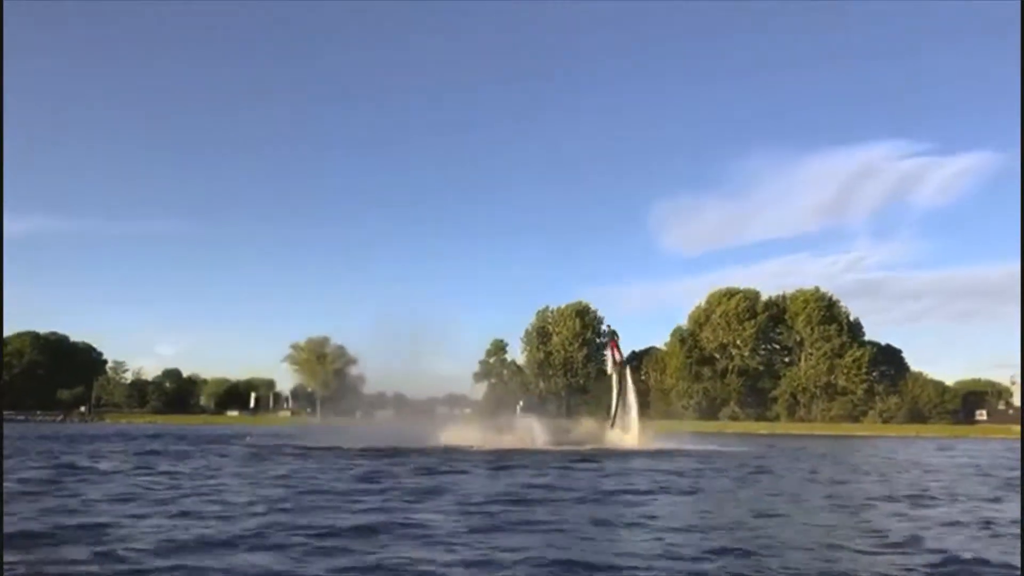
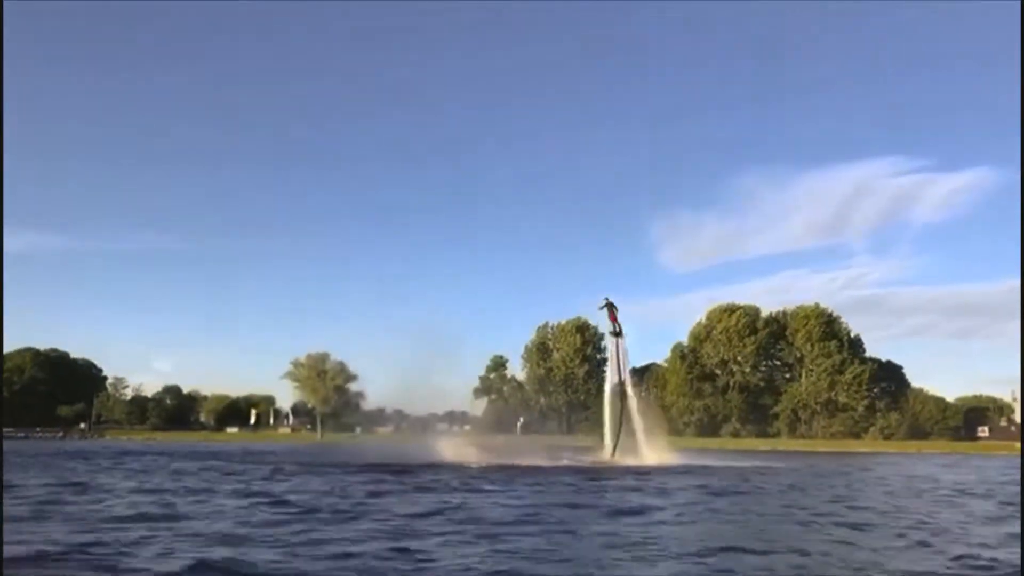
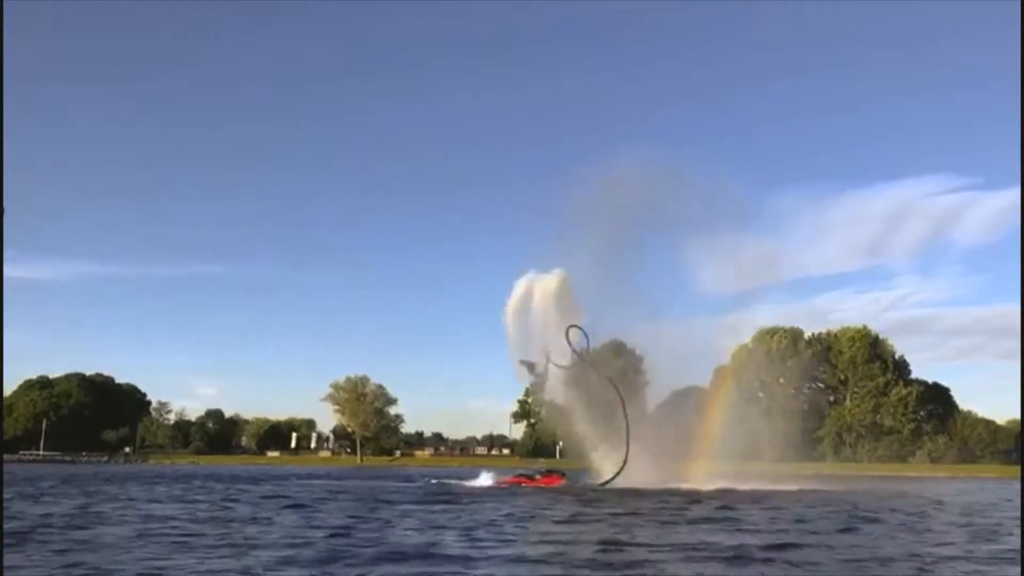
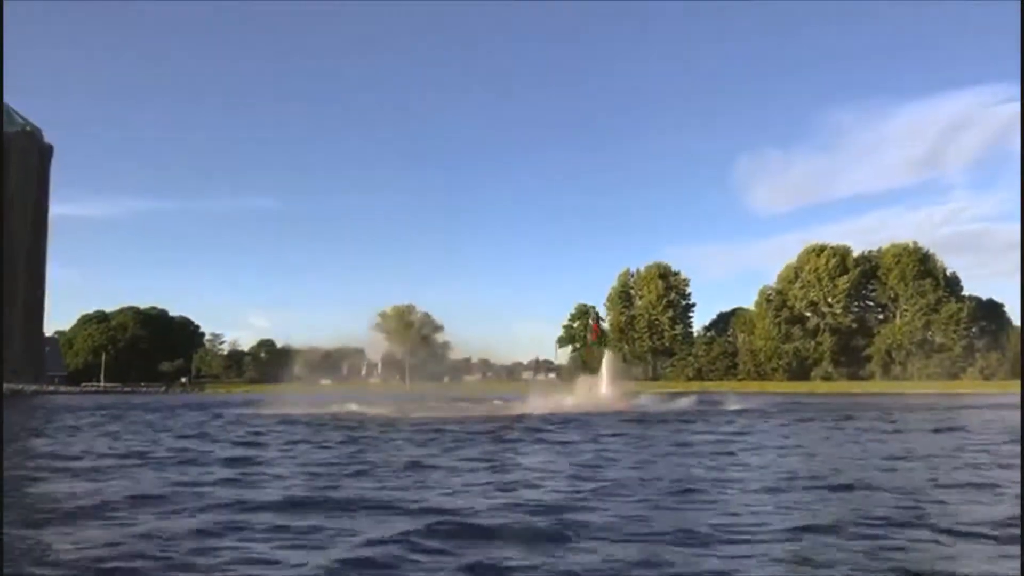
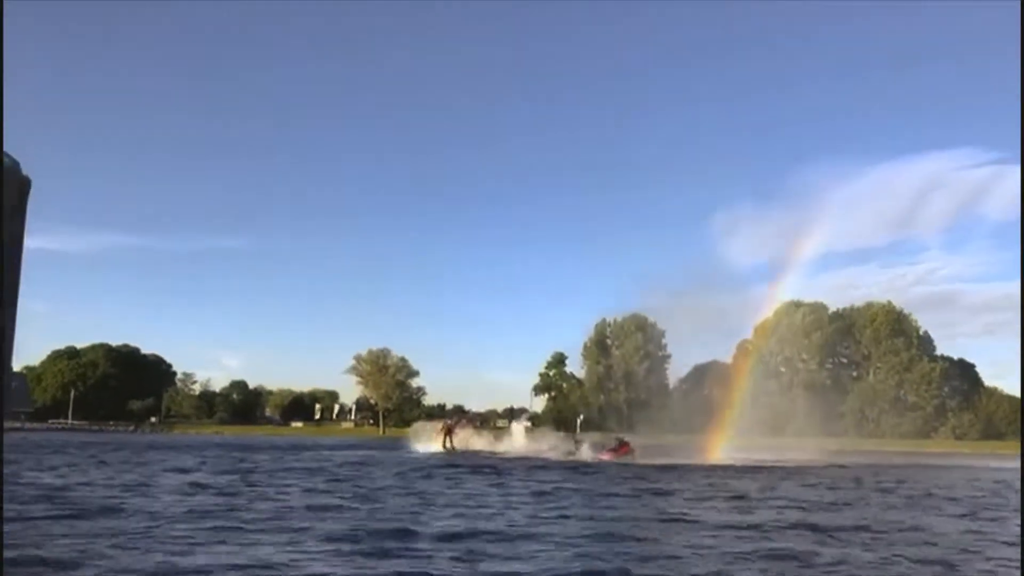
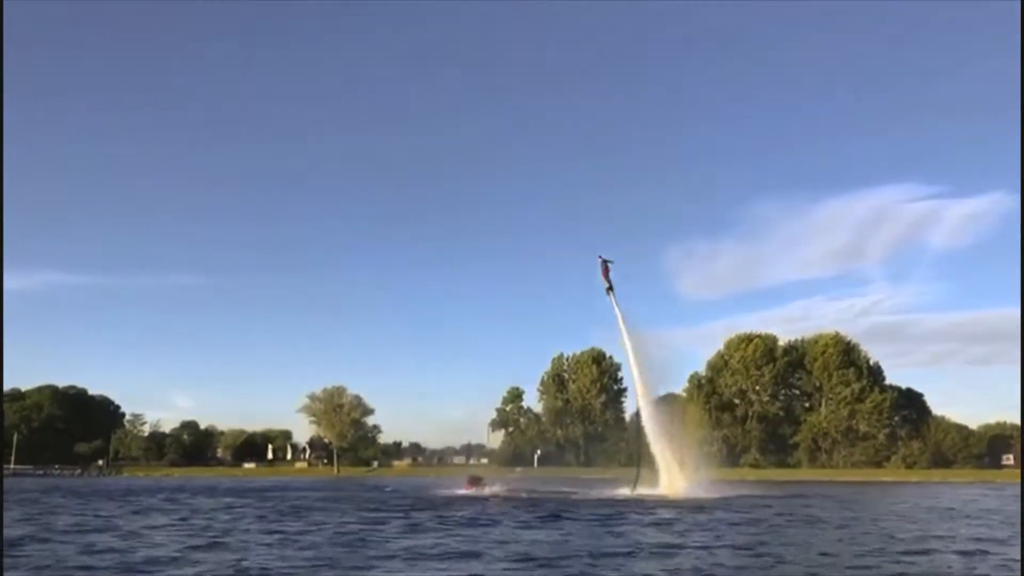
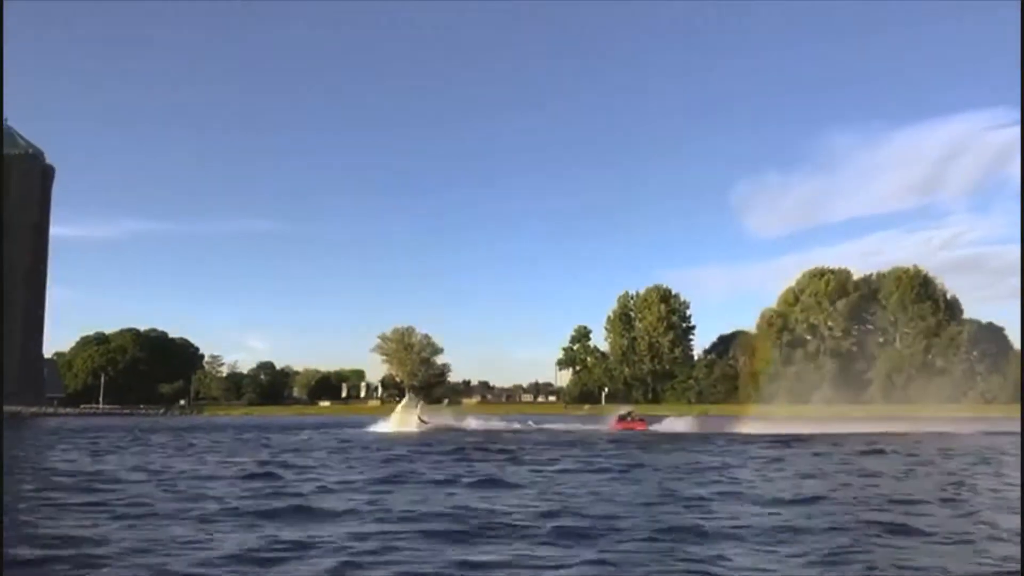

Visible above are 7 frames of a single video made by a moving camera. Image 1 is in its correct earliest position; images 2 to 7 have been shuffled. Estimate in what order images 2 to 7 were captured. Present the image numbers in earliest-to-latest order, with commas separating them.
2, 6, 3, 5, 7, 4
